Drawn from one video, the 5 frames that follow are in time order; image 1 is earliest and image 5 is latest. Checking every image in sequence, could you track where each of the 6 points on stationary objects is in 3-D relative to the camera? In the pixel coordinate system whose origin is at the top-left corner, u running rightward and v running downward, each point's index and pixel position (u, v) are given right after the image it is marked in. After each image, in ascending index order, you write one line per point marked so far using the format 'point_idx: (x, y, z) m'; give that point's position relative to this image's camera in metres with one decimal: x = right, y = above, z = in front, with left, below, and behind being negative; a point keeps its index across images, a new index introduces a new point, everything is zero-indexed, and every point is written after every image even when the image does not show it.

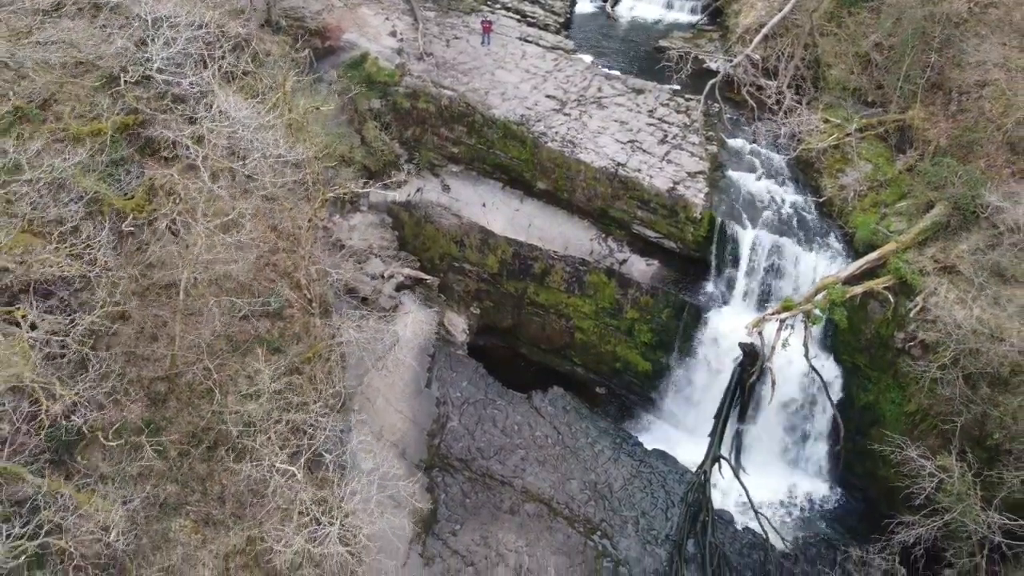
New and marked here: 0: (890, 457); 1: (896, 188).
0: (+4.7, -2.1, +10.3) m
1: (+5.5, +1.4, +11.5) m
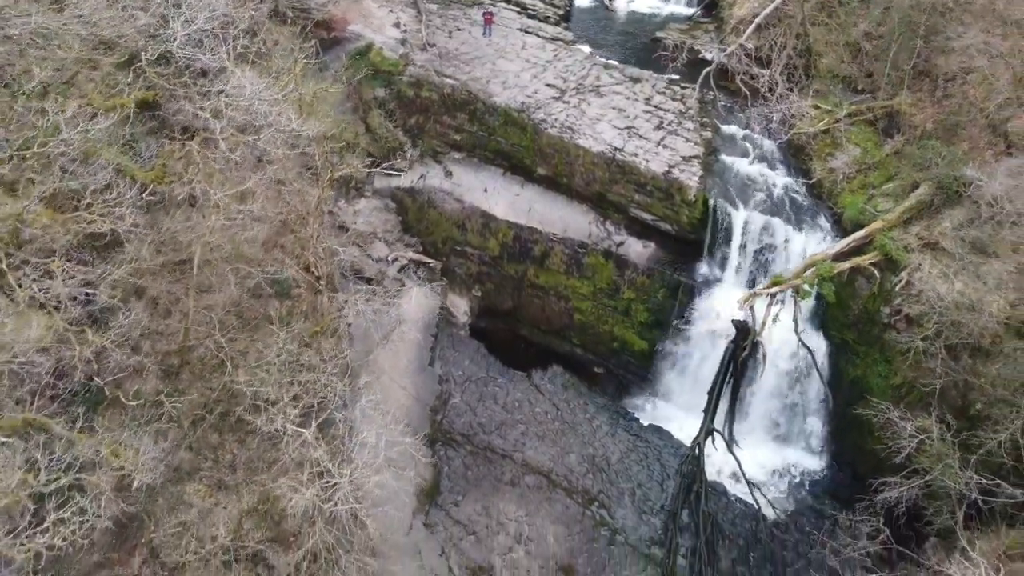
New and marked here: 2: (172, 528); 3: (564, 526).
0: (+4.8, -1.8, +10.7) m
1: (+5.5, +1.7, +11.9) m
2: (-3.9, -2.8, +9.3) m
3: (+0.7, -3.4, +11.6) m
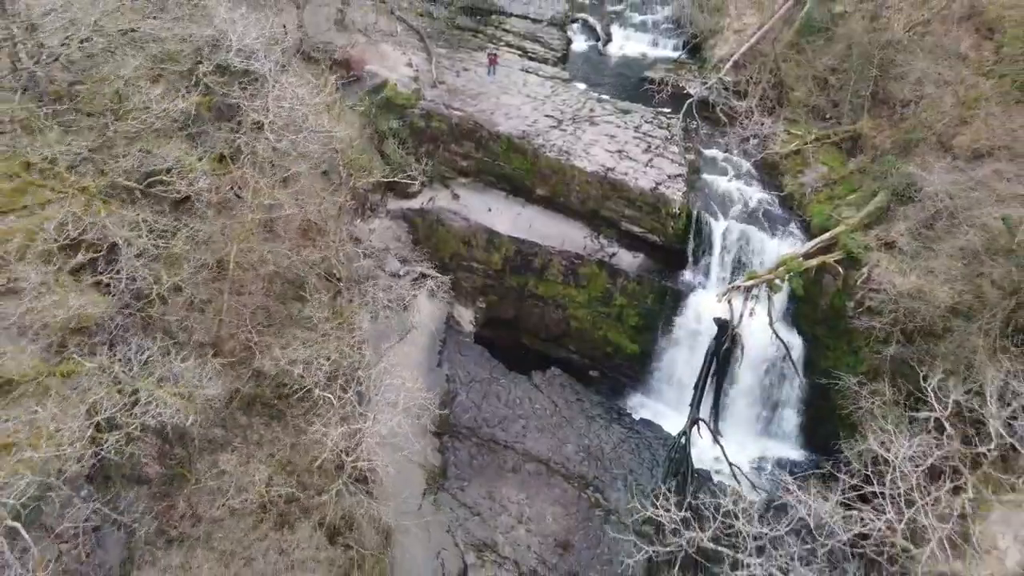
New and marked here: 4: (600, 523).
0: (+4.8, -1.8, +11.8) m
1: (+5.5, +1.7, +13.3) m
2: (-3.9, -2.6, +10.3) m
3: (+0.8, -3.4, +12.5) m
4: (+1.3, -3.6, +12.4) m
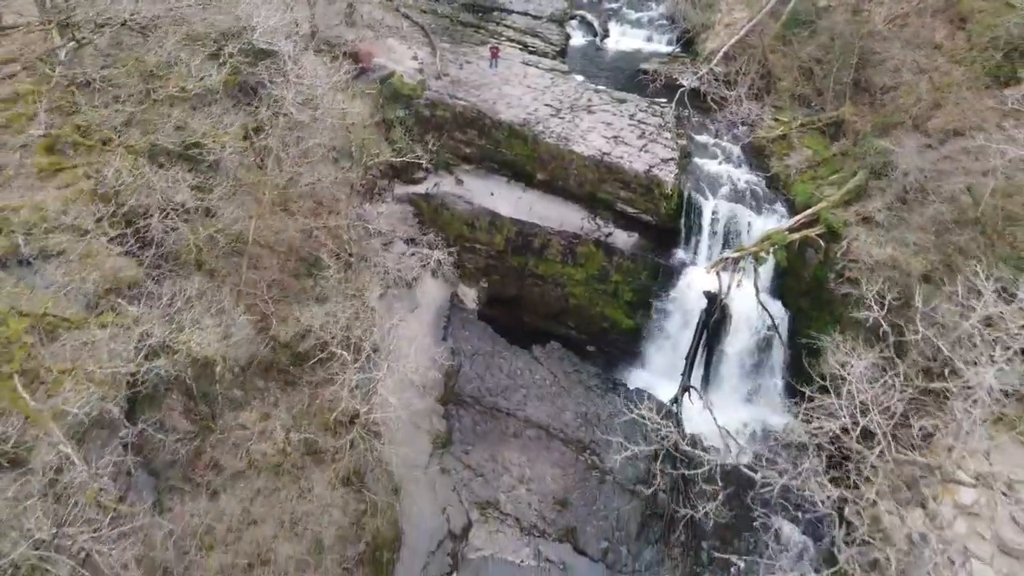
0: (+4.8, -1.3, +12.5) m
1: (+5.5, +2.1, +14.1) m
2: (-3.8, -2.1, +11.0) m
3: (+0.8, -3.0, +13.3) m
4: (+1.4, -3.2, +13.1) m
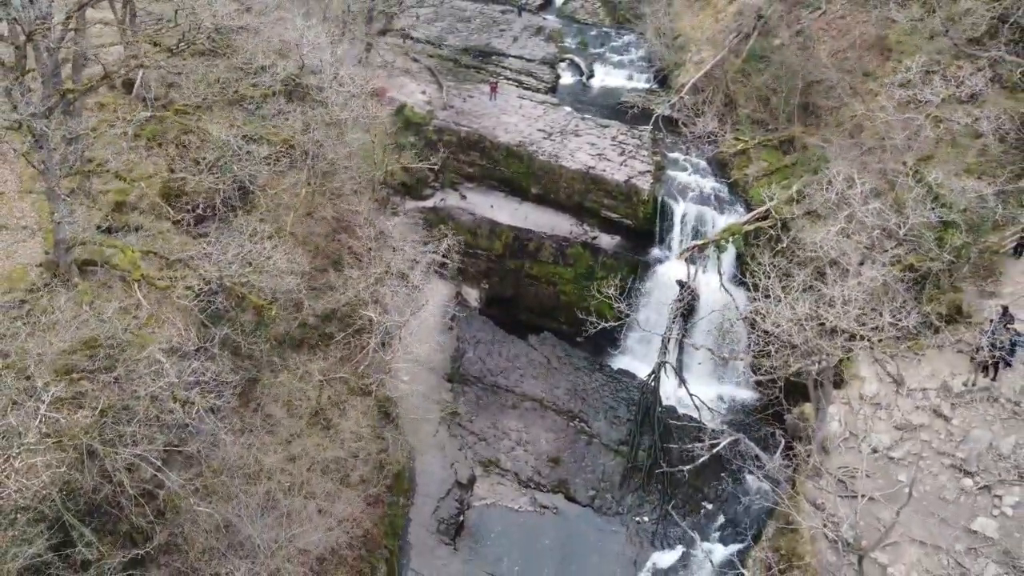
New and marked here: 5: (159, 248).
0: (+4.8, -1.0, +14.6) m
1: (+5.5, +2.3, +16.4) m
2: (-3.8, -1.7, +13.0) m
3: (+0.8, -2.7, +15.2) m
4: (+1.3, -2.9, +15.0) m
5: (-5.1, +0.6, +11.5) m
